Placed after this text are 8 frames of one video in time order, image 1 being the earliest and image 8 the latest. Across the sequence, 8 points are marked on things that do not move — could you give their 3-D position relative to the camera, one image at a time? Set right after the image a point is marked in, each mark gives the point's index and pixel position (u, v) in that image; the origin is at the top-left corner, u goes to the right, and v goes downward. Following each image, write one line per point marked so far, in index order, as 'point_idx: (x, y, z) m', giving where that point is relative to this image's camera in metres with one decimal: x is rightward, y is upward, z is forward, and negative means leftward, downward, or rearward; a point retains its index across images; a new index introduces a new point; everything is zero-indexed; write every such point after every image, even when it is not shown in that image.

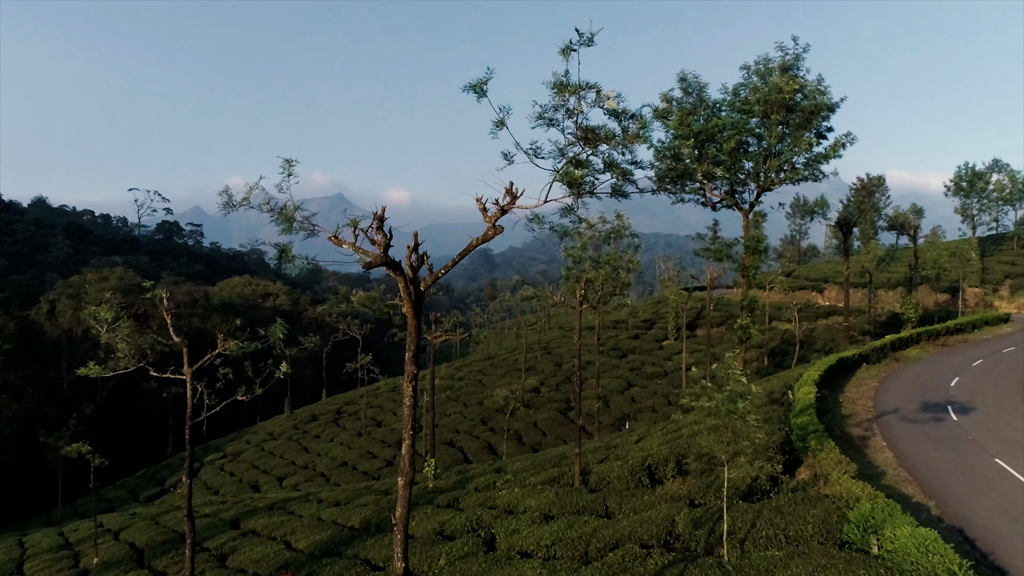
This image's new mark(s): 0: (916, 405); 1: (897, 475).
0: (+10.4, -3.0, +15.1) m
1: (+7.0, -3.4, +10.7) m
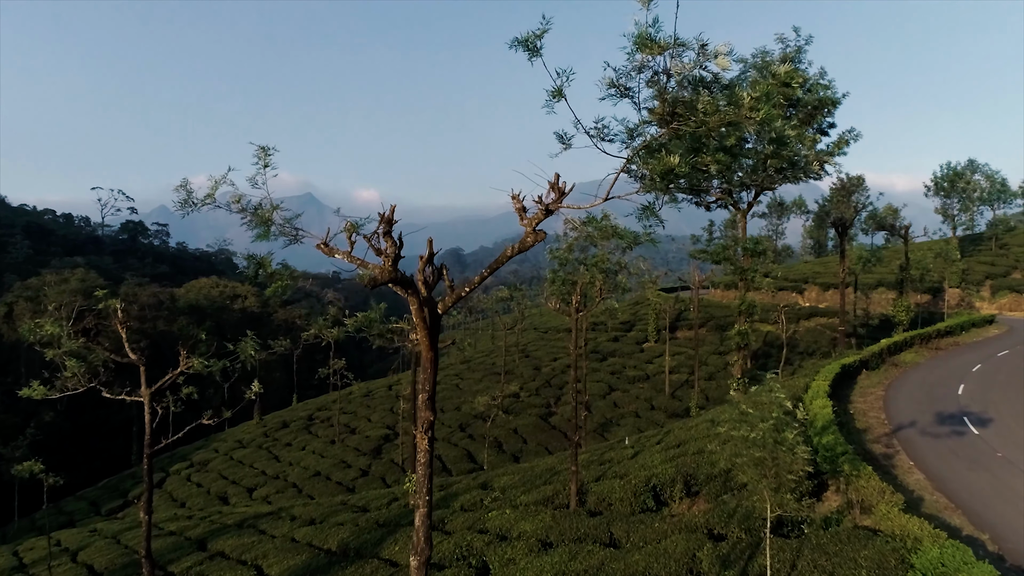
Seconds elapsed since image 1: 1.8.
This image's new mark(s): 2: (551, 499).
0: (+10.3, -3.2, +14.4) m
1: (+7.1, -3.6, +9.8) m
2: (+1.1, -6.0, +16.7) m
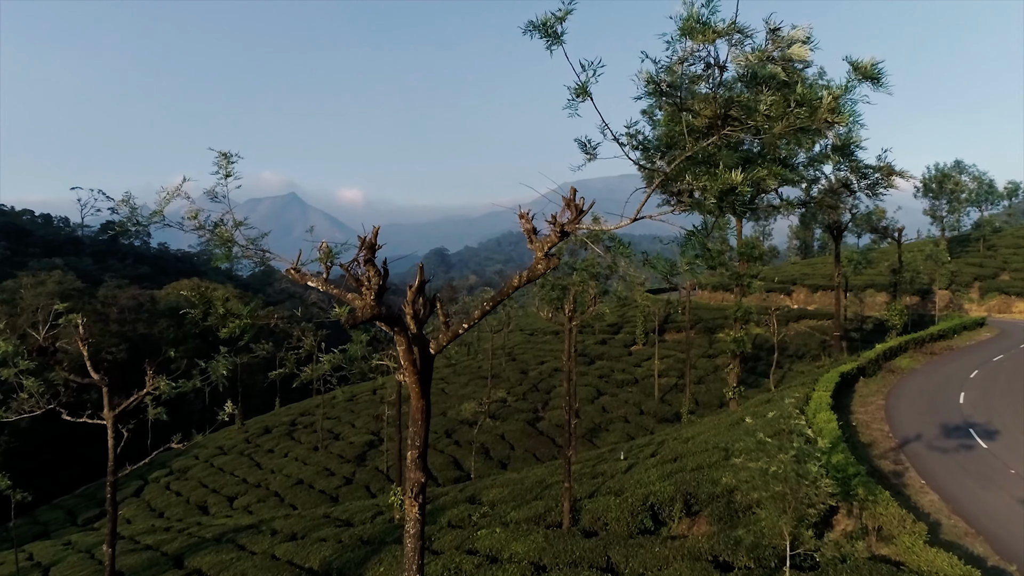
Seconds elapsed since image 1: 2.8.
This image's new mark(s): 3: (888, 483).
0: (+10.1, -3.3, +13.9) m
1: (+7.0, -3.8, +9.3) m
2: (+0.8, -6.3, +16.0) m
3: (+6.9, -3.6, +10.8) m
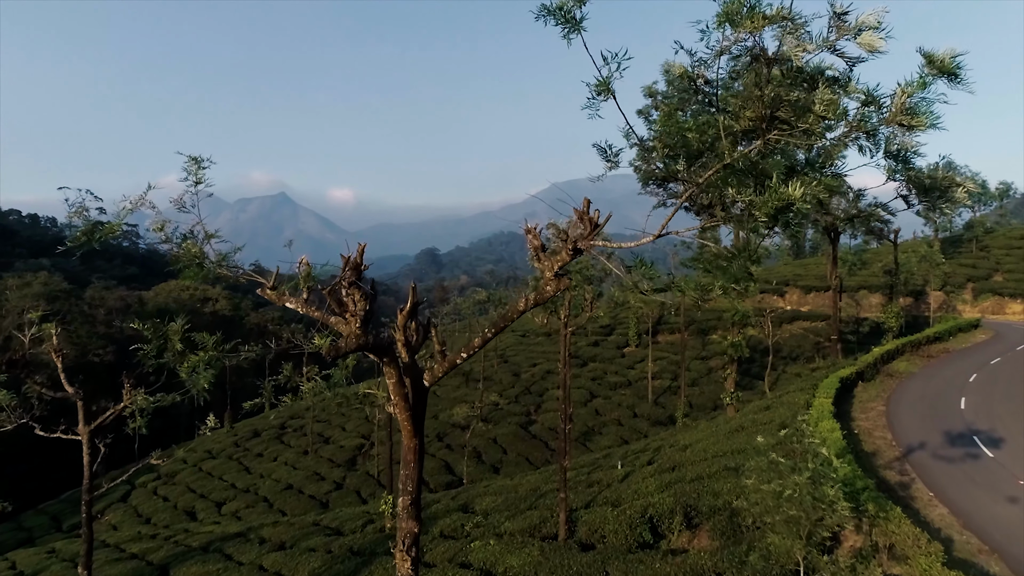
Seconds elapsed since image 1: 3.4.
0: (+9.9, -3.4, +13.6) m
1: (+6.9, -3.9, +8.9) m
2: (+0.7, -6.4, +15.6) m
3: (+6.8, -3.7, +10.4) m
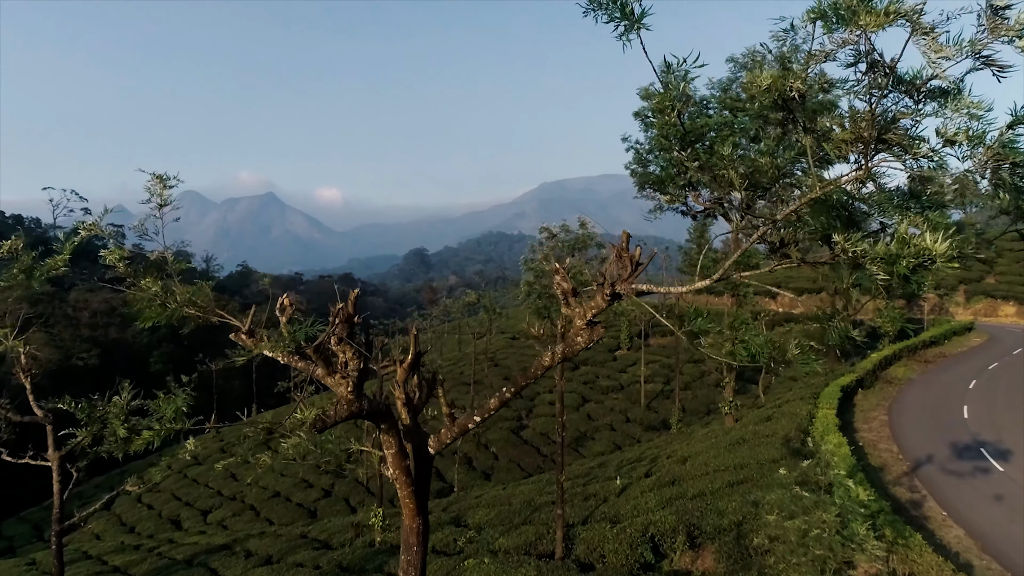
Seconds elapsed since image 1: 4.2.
0: (+9.8, -3.6, +13.3) m
1: (+6.9, -4.1, +8.5) m
2: (+0.6, -6.6, +15.1) m
3: (+6.8, -3.9, +10.0) m
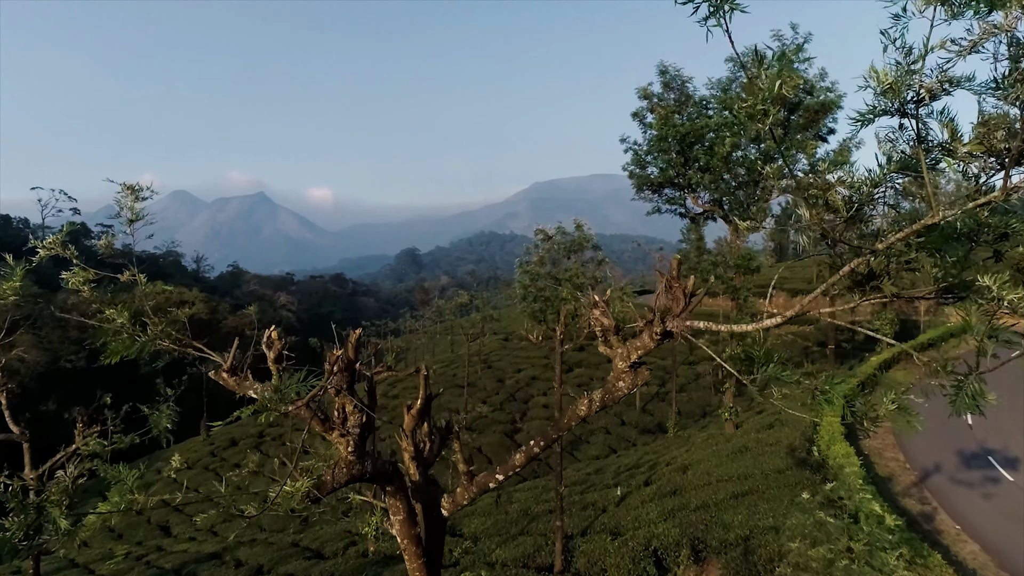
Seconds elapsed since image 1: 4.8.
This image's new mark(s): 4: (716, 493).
0: (+9.8, -3.7, +13.0) m
1: (+6.9, -4.2, +8.2) m
2: (+0.5, -6.8, +14.7) m
3: (+6.8, -4.0, +9.7) m
4: (+4.6, -4.6, +13.0) m
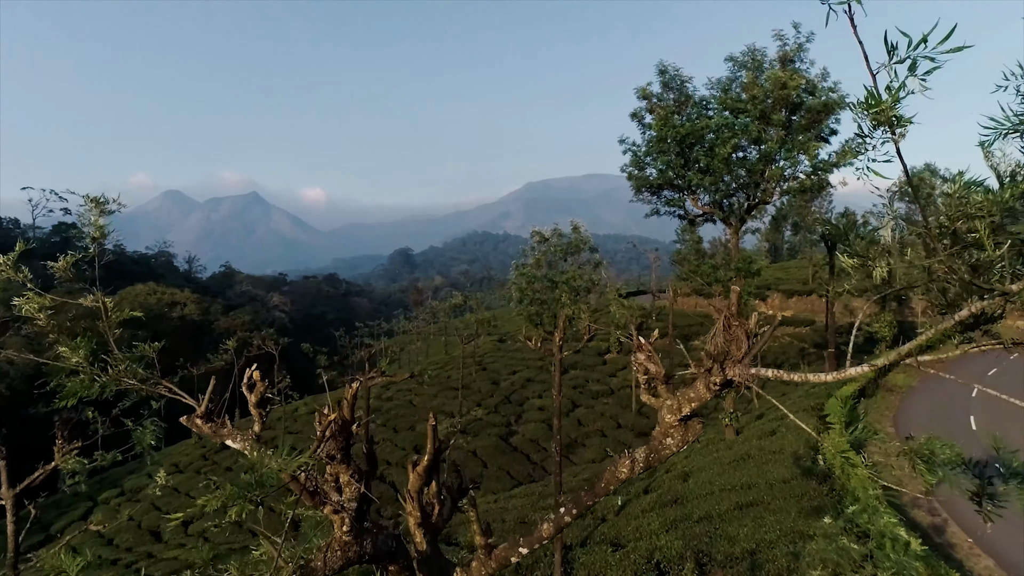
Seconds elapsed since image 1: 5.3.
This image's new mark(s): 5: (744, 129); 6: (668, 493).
0: (+9.7, -3.8, +12.7) m
1: (+6.9, -4.3, +7.9) m
2: (+0.4, -6.9, +14.3) m
3: (+6.8, -4.1, +9.4) m
4: (+4.5, -4.7, +12.7) m
5: (+5.9, +4.1, +15.0) m
6: (+4.1, -5.3, +15.2) m
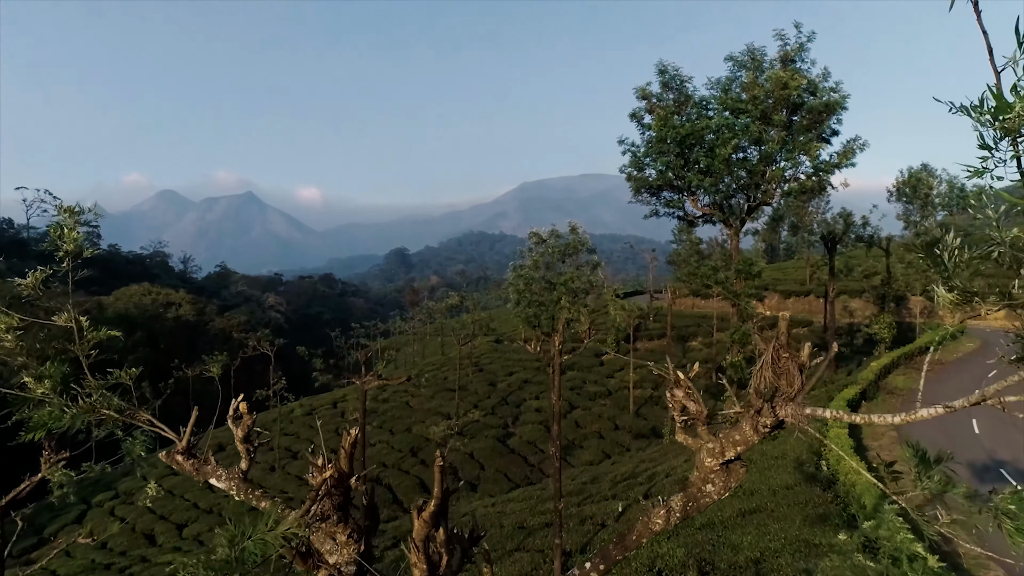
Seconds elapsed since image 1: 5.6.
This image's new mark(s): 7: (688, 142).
0: (+9.7, -3.9, +12.6) m
1: (+6.9, -4.3, +7.7) m
2: (+0.4, -6.9, +14.1) m
3: (+6.8, -4.2, +9.3) m
4: (+4.5, -4.7, +12.5) m
5: (+5.9, +4.0, +14.9) m
6: (+4.0, -5.3, +15.0) m
7: (+4.7, +3.9, +15.6) m
